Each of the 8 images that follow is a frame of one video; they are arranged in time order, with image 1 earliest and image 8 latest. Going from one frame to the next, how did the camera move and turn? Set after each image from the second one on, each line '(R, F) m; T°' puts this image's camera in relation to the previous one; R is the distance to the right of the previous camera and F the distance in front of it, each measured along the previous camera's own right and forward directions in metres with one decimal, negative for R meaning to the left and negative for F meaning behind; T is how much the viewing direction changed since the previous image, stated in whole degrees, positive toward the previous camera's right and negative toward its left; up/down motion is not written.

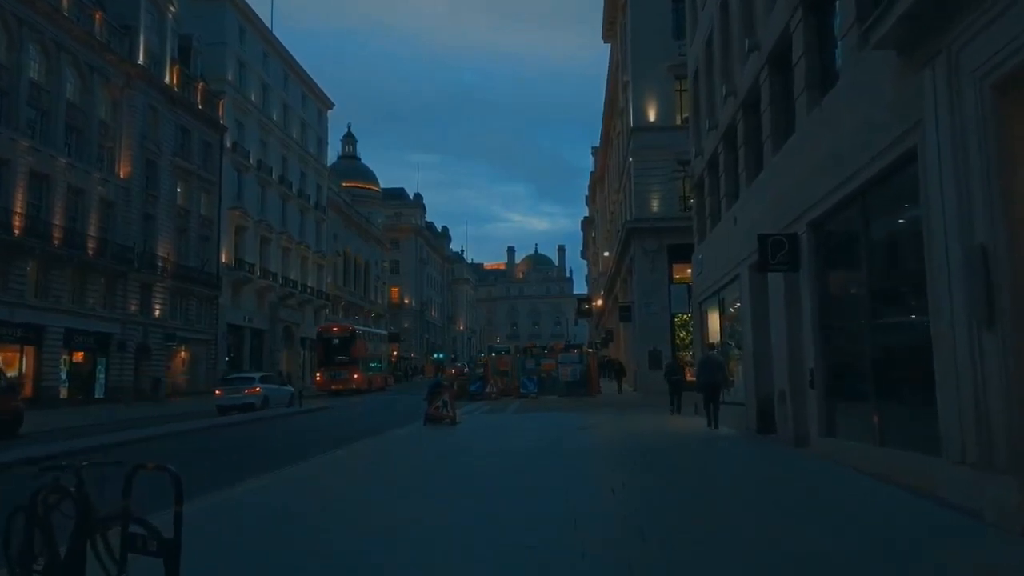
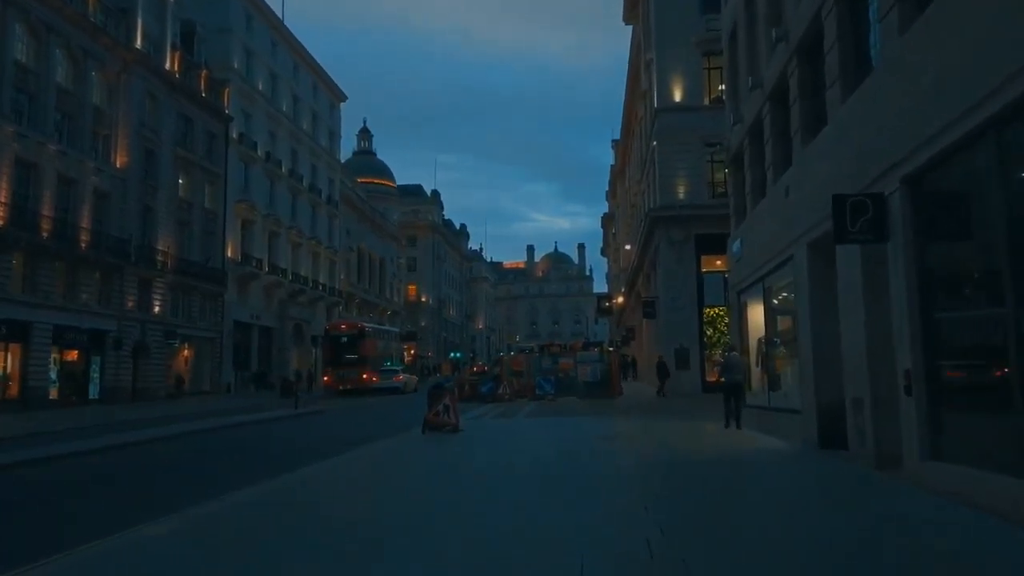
(+0.2, +2.4) m; -2°
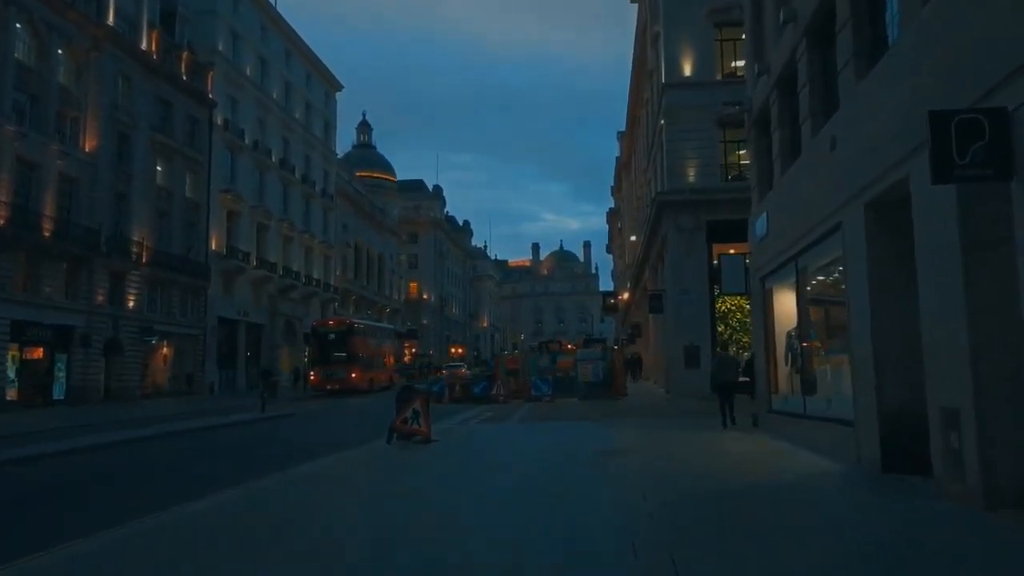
(+0.5, +2.6) m; 0°
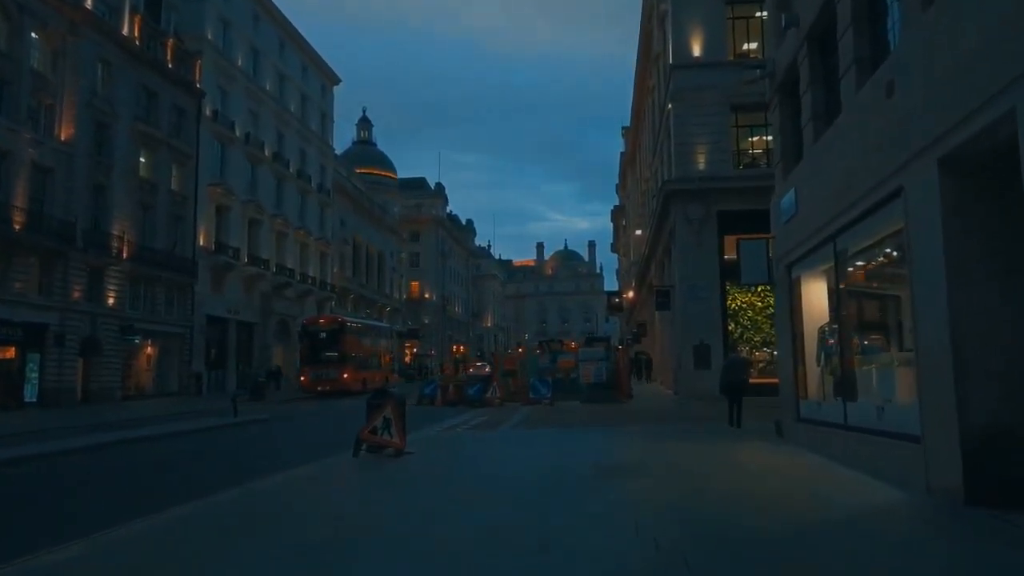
(+0.3, +1.9) m; 0°
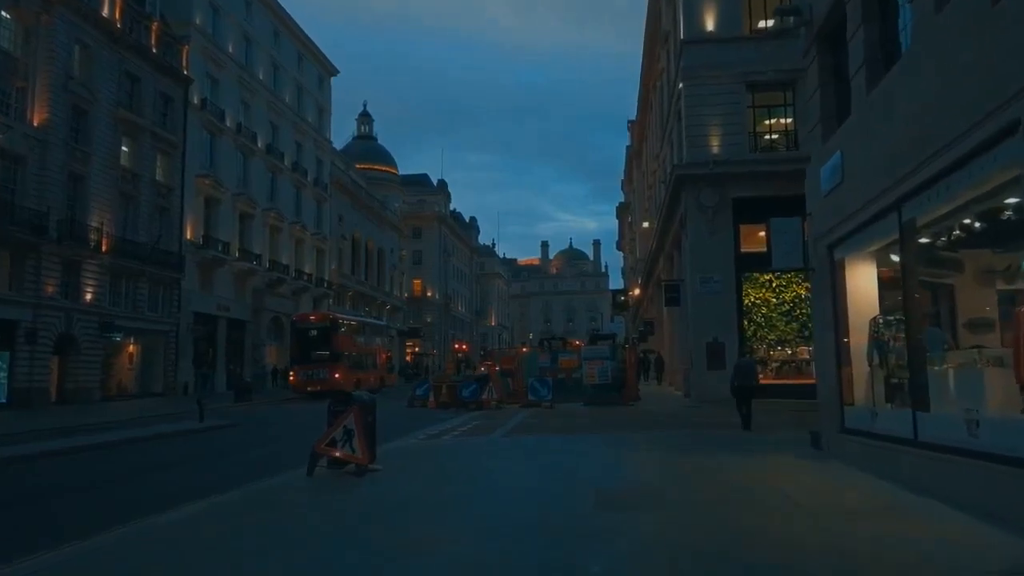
(+0.2, +2.1) m; 0°
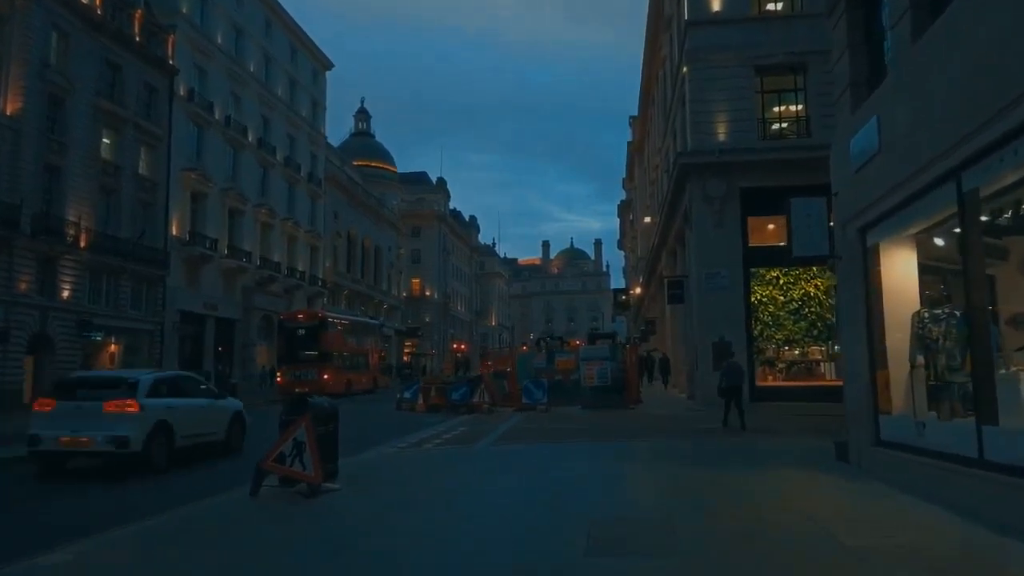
(+0.3, +1.5) m; 0°
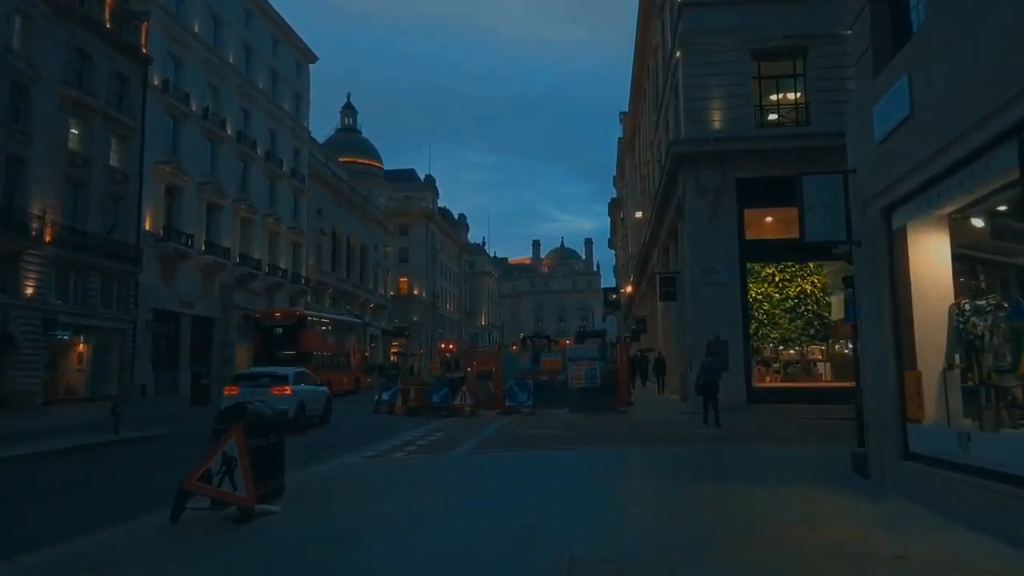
(+0.2, +1.3) m; +1°
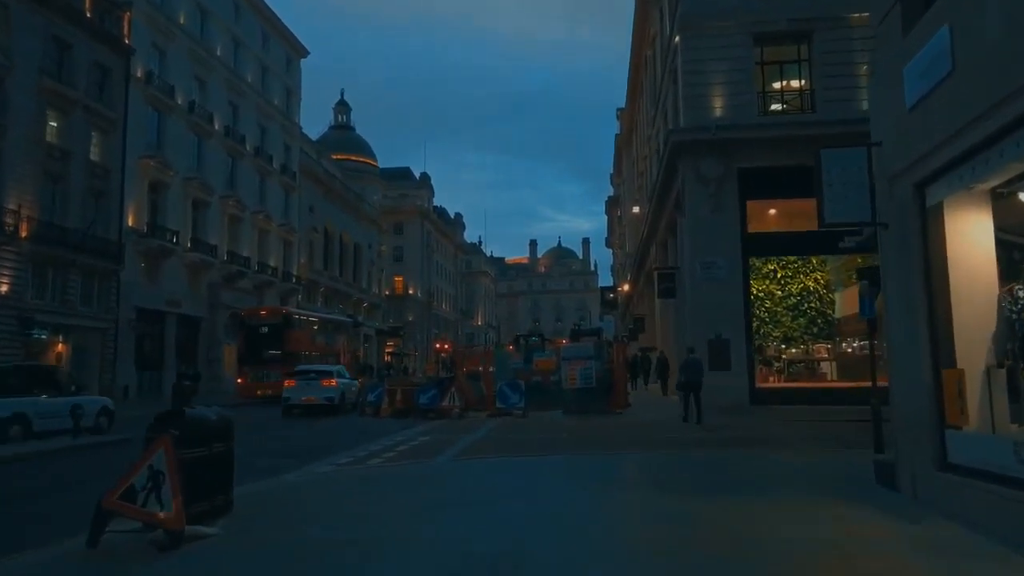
(+0.2, +1.1) m; 0°
